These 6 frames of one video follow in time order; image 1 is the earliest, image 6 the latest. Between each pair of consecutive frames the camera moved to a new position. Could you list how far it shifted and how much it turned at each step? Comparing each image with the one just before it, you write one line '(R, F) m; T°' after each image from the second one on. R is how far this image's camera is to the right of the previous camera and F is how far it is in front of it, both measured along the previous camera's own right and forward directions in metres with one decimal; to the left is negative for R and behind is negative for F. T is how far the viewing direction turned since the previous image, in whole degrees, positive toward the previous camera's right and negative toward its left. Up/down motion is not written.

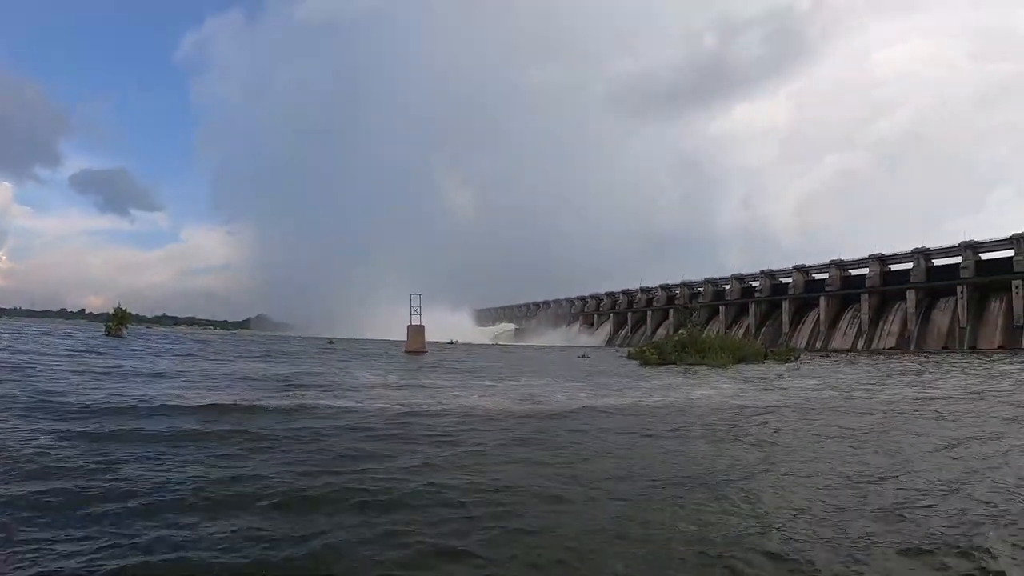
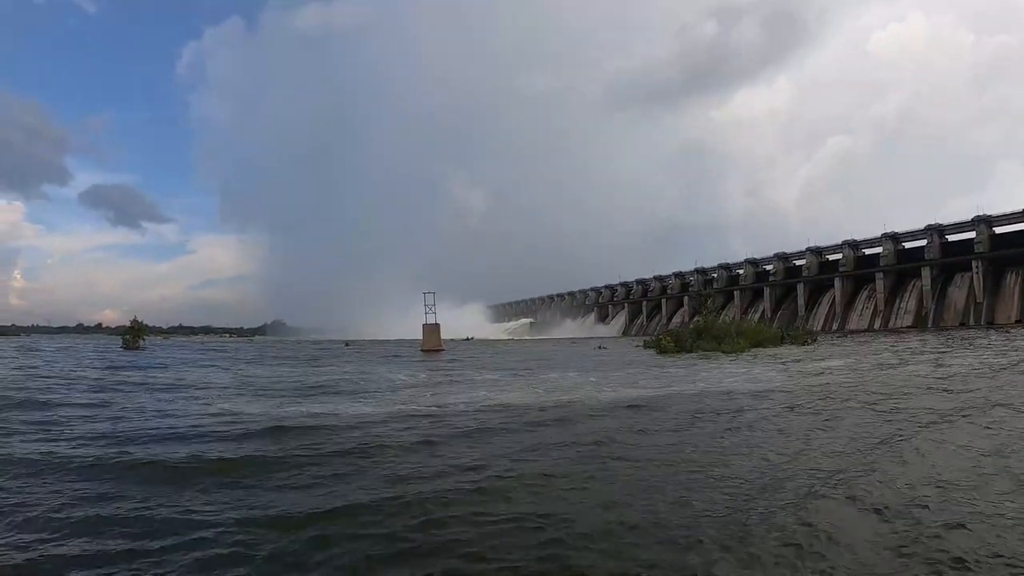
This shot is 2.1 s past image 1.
(-0.7, -1.2) m; -1°
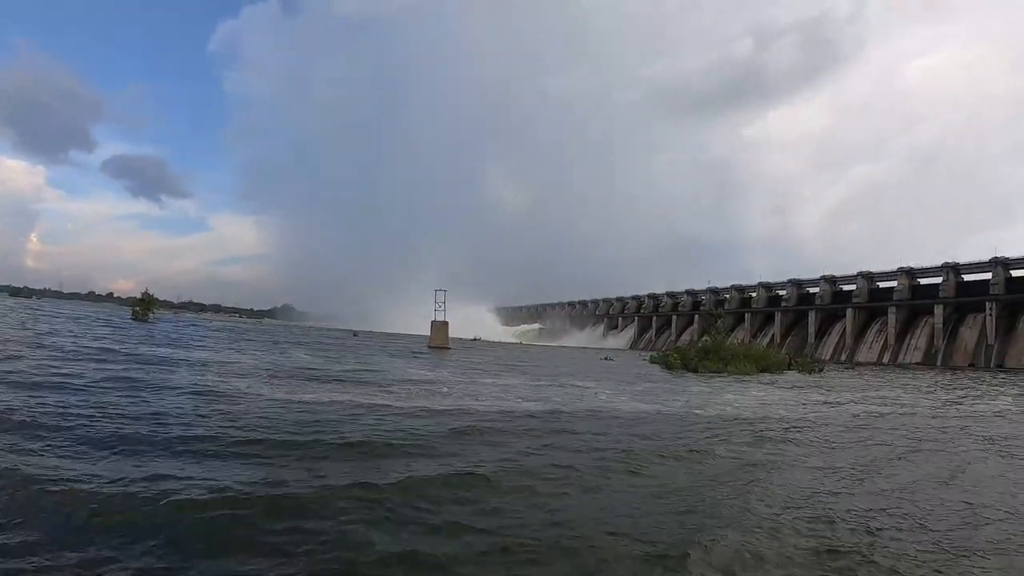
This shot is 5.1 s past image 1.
(-0.2, -0.6) m; -1°
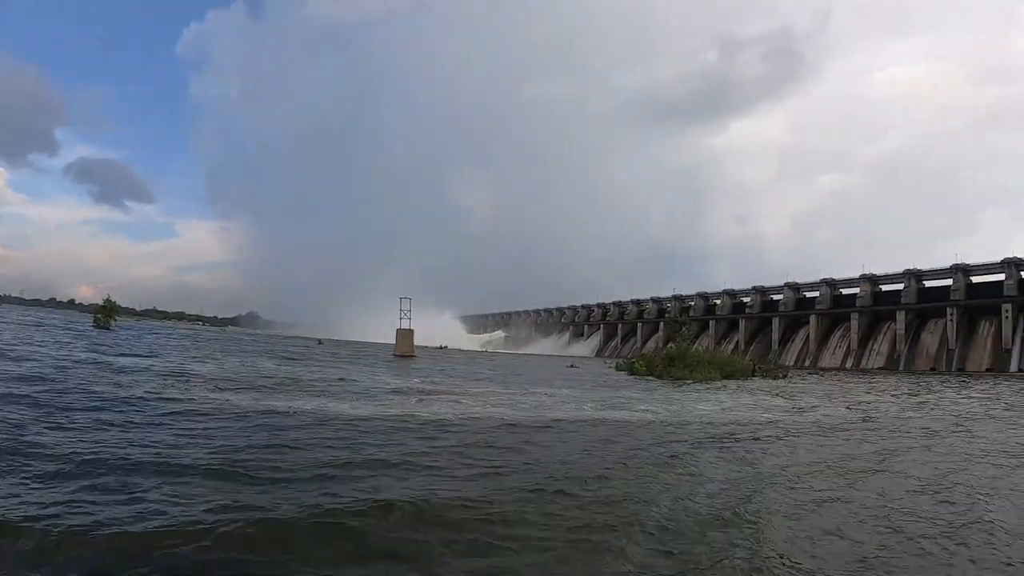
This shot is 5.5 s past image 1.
(+0.4, +1.7) m; +3°
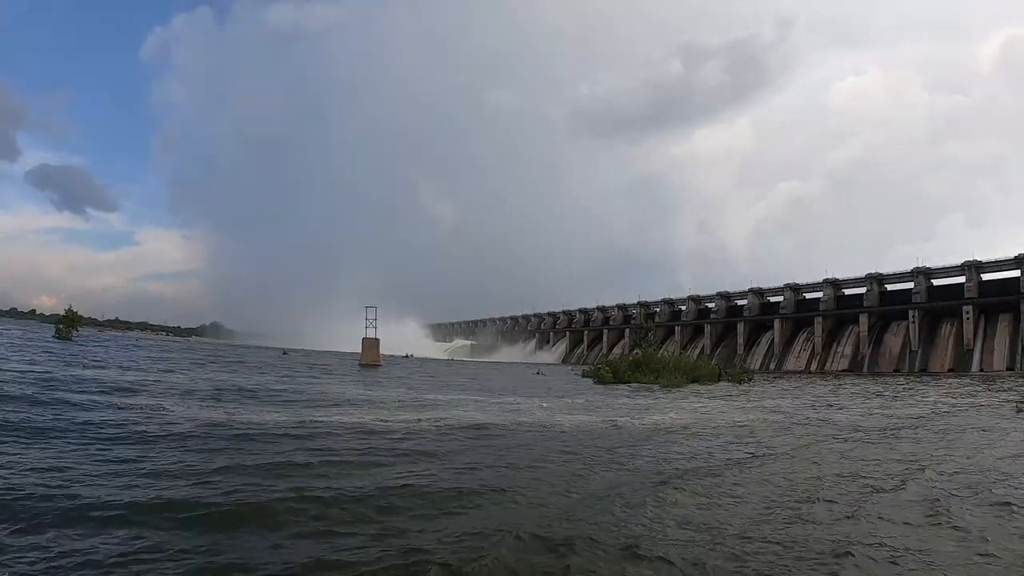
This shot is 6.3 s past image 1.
(-1.0, +0.1) m; +3°
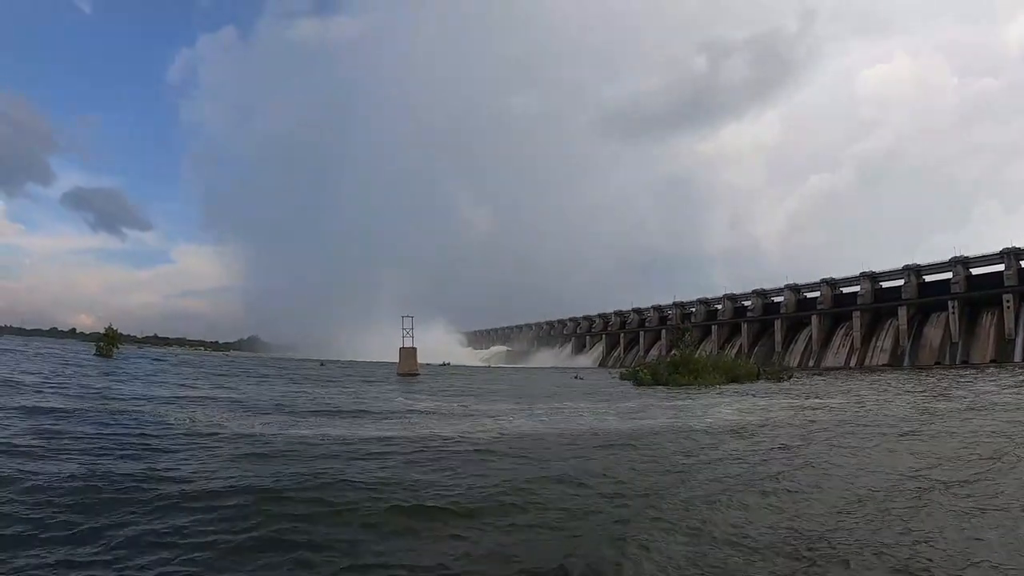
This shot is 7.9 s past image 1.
(+1.1, 0.0) m; -3°
